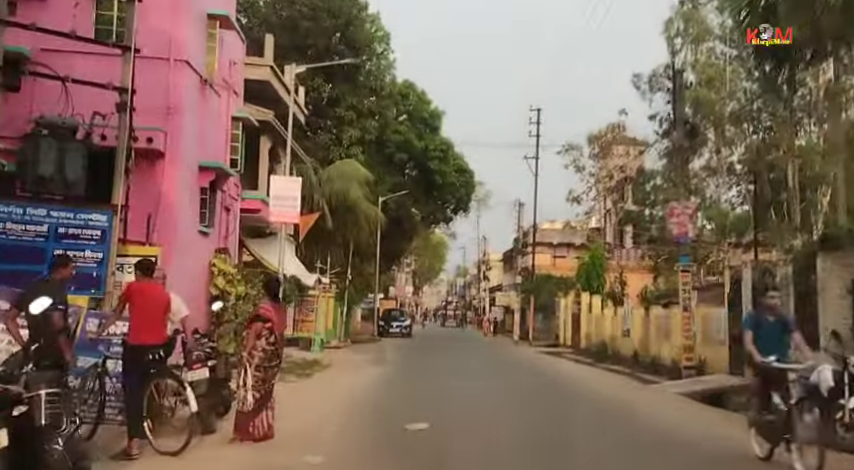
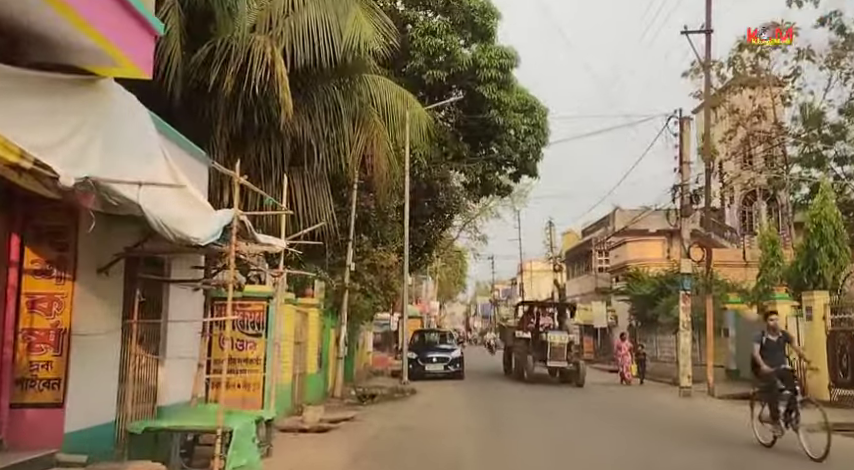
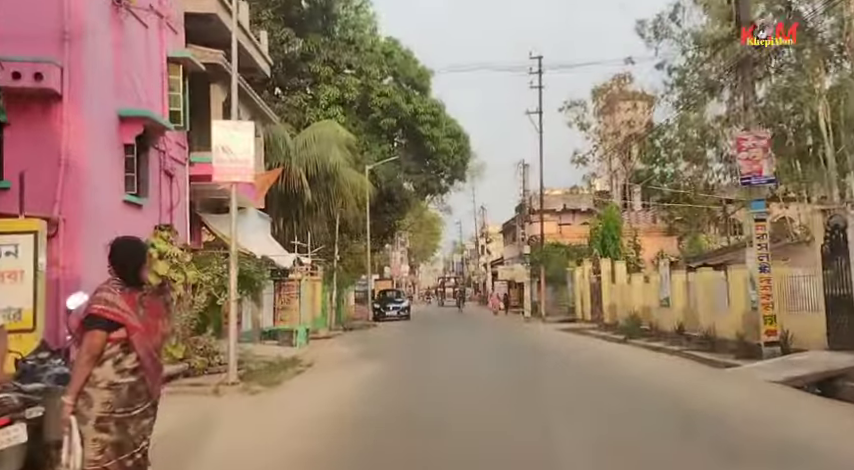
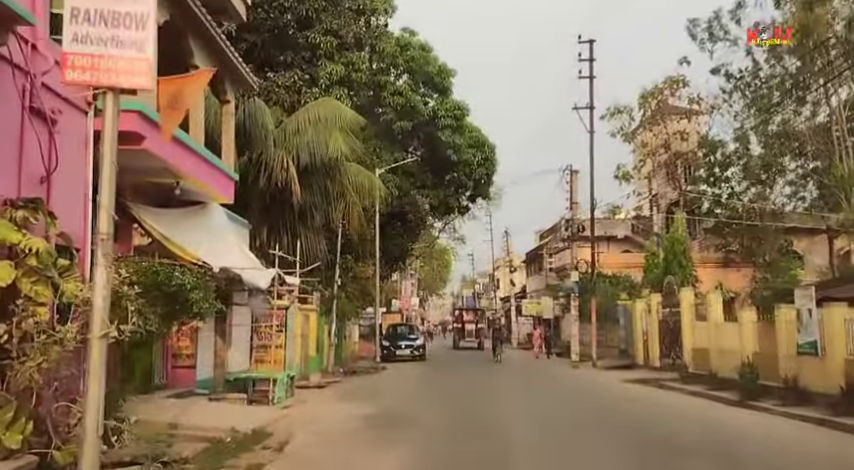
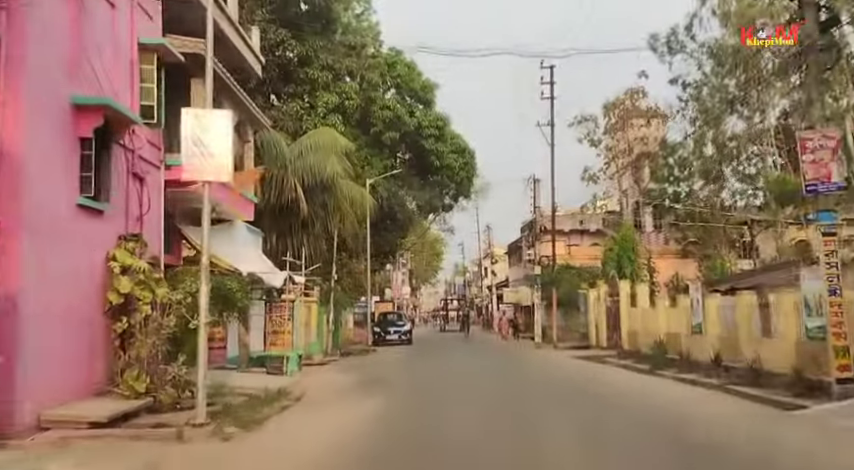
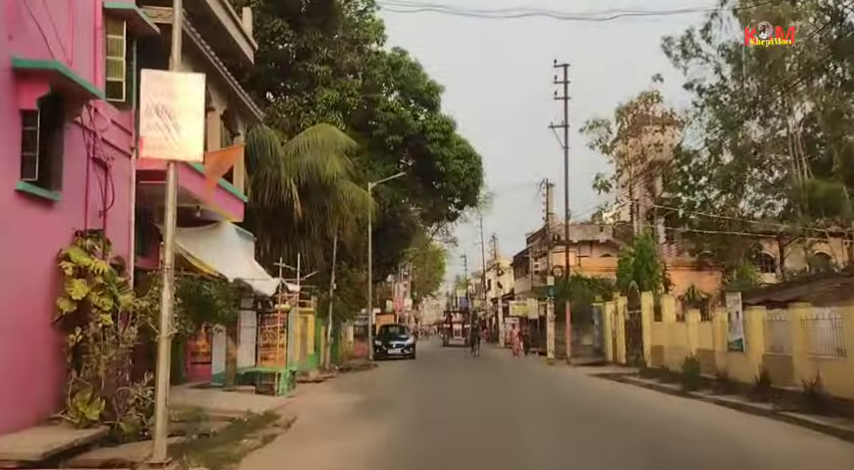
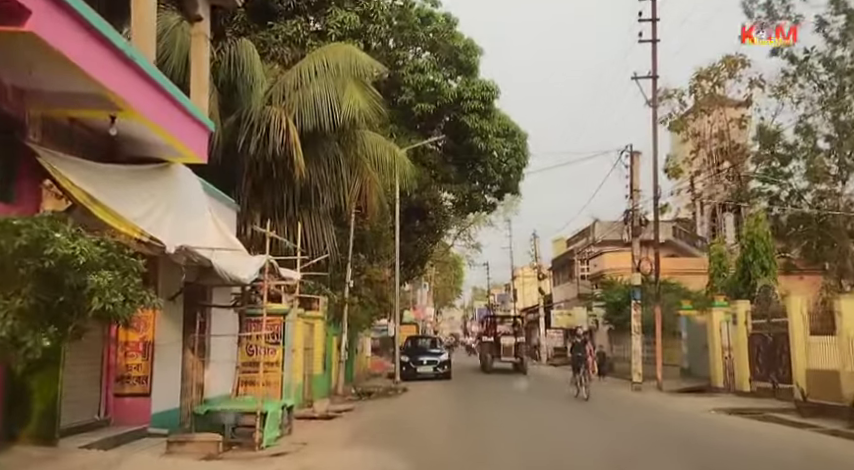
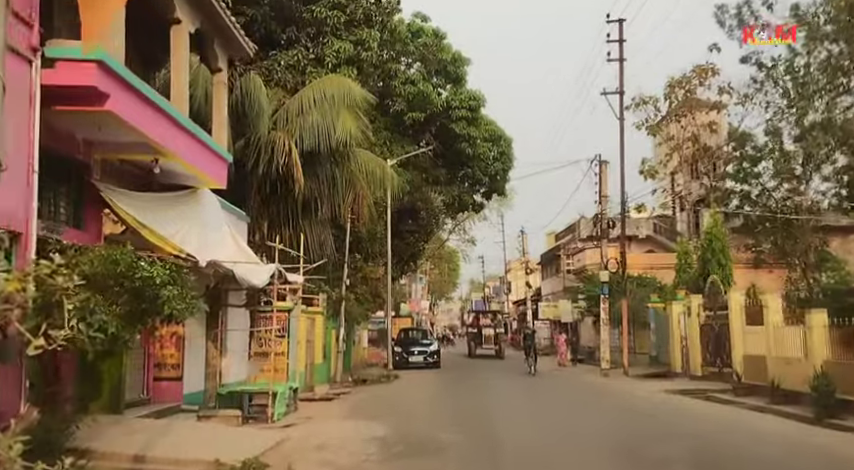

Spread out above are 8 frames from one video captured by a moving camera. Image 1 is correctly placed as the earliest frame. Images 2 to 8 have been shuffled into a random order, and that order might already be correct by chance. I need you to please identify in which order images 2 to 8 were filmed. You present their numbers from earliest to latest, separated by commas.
3, 5, 6, 4, 8, 7, 2
